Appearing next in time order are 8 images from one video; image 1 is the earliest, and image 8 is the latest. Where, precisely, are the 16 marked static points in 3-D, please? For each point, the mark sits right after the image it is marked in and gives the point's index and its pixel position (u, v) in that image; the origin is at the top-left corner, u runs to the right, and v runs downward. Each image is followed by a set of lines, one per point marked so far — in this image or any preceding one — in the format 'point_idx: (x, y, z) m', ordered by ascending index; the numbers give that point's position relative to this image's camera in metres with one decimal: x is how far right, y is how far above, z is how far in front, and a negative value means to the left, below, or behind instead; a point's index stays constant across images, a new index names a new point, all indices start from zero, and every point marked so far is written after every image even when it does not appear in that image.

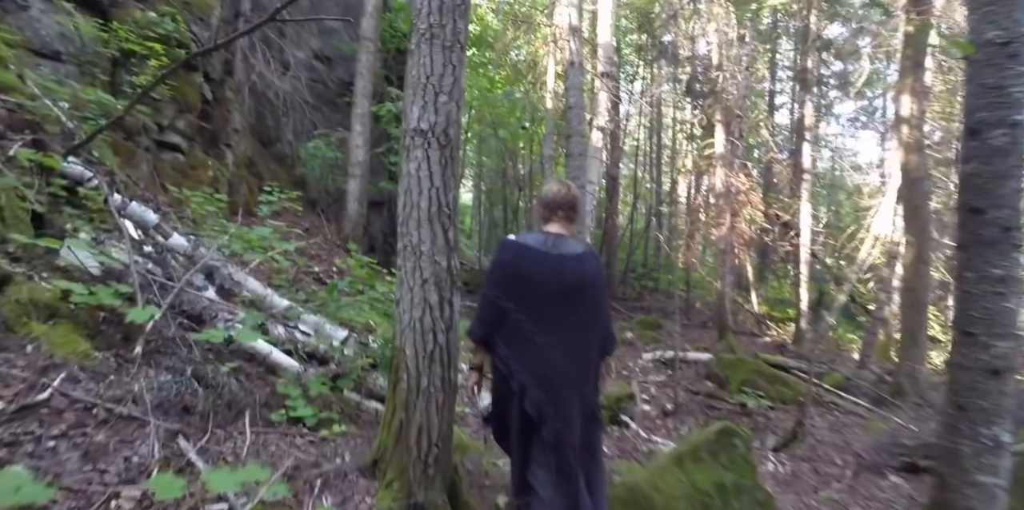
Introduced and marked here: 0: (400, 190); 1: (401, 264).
0: (-0.8, +0.4, +3.3) m
1: (-0.7, -0.1, +3.3) m
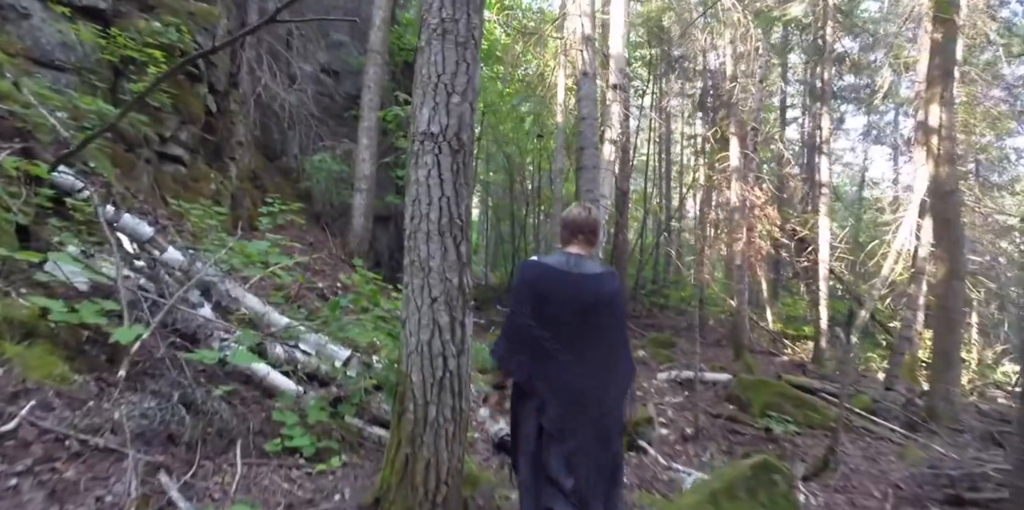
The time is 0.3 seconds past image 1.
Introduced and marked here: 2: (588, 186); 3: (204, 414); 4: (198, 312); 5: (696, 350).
0: (-0.6, +0.3, +3.0) m
1: (-0.6, -0.2, +3.0) m
2: (+1.2, +1.1, +7.7) m
3: (-2.4, -1.2, +3.8) m
4: (-3.3, -0.6, +5.1) m
5: (+4.8, -2.5, +12.7) m
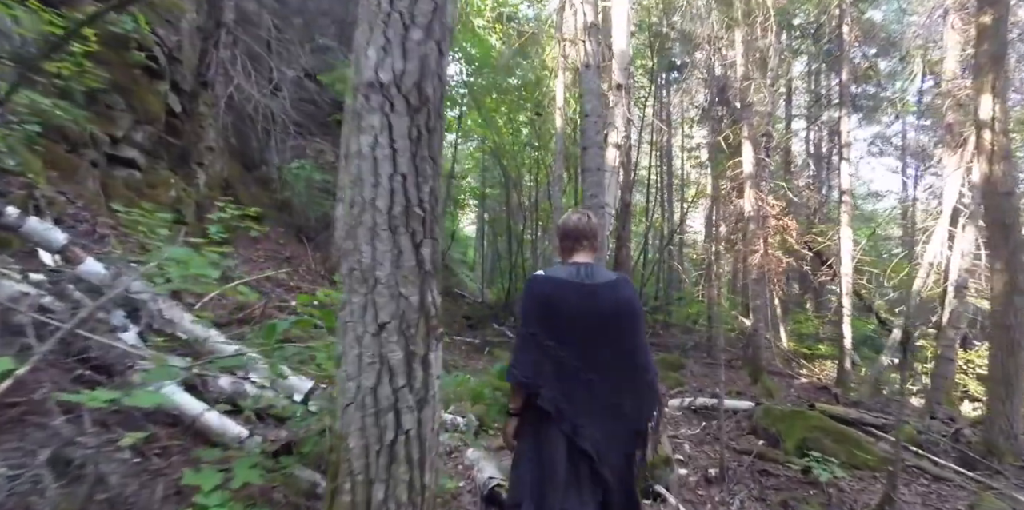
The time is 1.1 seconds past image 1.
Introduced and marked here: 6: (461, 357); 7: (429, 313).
0: (-0.7, +0.3, +2.1) m
1: (-0.7, -0.2, +2.0) m
2: (+1.1, +0.9, +6.8) m
3: (-2.4, -1.3, +2.8) m
4: (-3.3, -0.7, +4.2) m
5: (+4.7, -2.8, +11.7) m
6: (-1.1, -2.2, +10.7) m
7: (-0.4, -0.2, +2.1) m
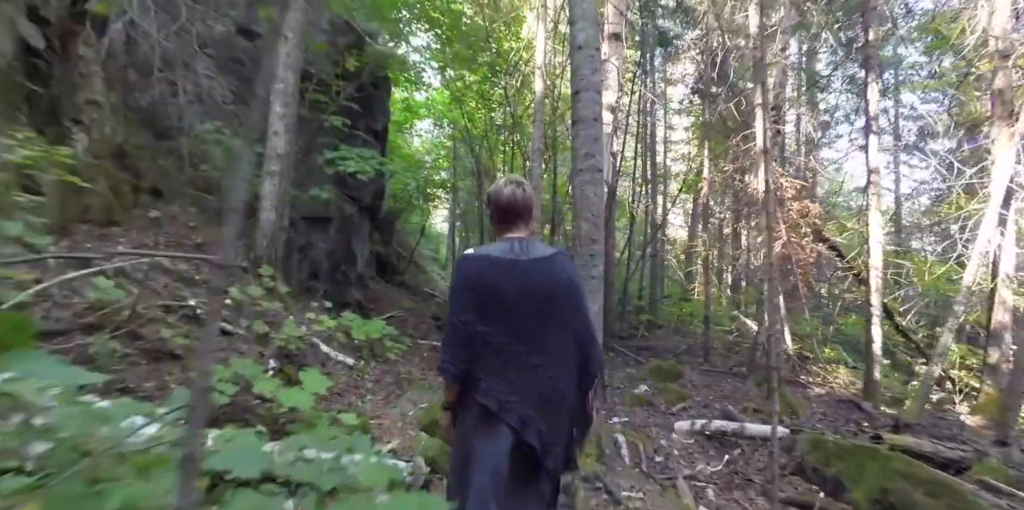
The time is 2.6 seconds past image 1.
0: (-0.8, +0.5, +0.2) m
1: (-0.8, 0.0, +0.2) m
2: (+0.8, +1.1, +5.1) m
3: (-2.6, -1.1, +0.8) m
4: (-3.5, -0.5, +2.2) m
5: (+4.1, -2.7, +10.1) m
6: (-1.7, -2.0, +8.8) m
7: (-0.5, 0.0, +0.2) m
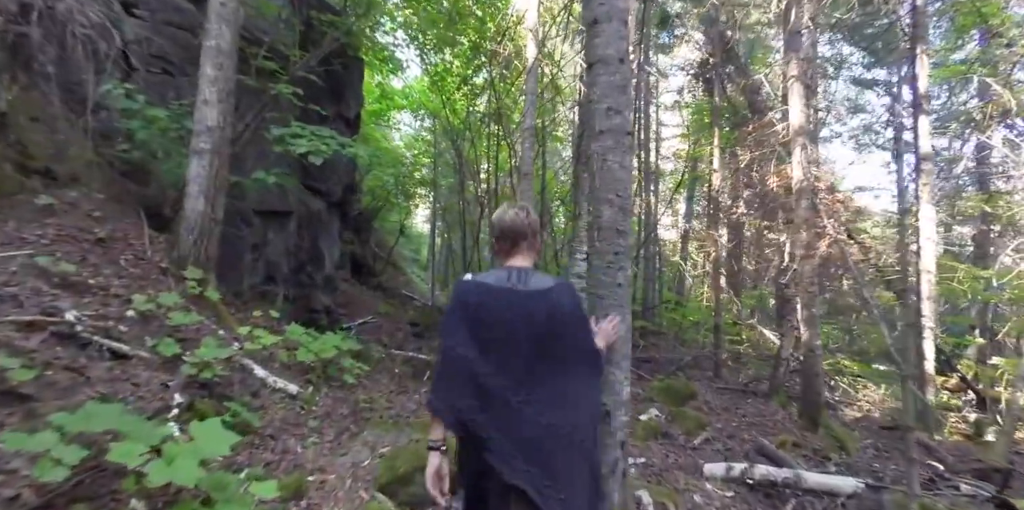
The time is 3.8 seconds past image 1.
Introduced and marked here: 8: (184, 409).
0: (-0.7, +0.6, -1.3) m
1: (-0.7, +0.1, -1.4) m
2: (+0.7, +1.1, +3.6) m
3: (-2.5, -1.0, -0.8) m
4: (-3.5, -0.4, +0.5) m
5: (+3.9, -2.7, +8.7) m
6: (-1.8, -2.0, +7.2) m
7: (-0.4, 0.0, -1.3) m
8: (-3.0, -1.4, +4.6) m
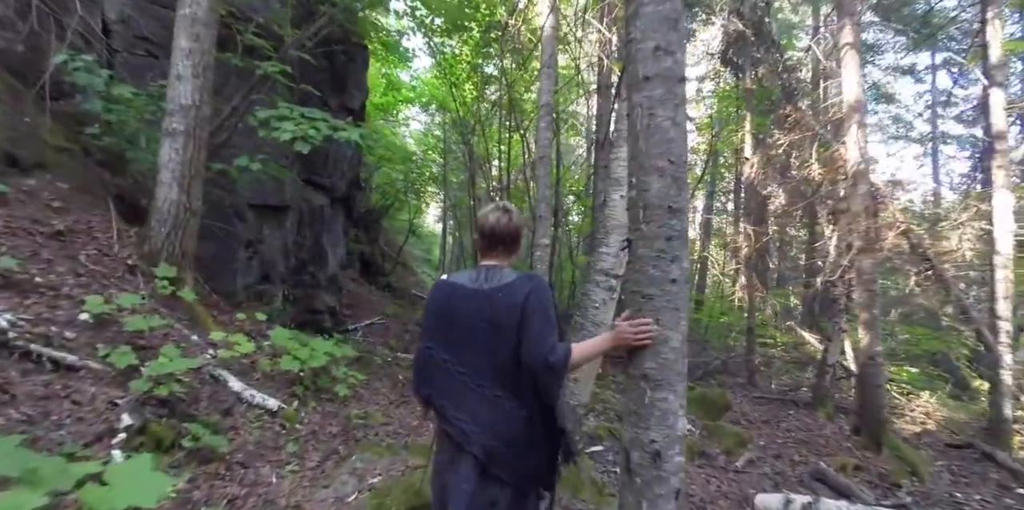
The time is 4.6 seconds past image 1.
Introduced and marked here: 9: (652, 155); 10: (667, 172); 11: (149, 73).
0: (-0.7, +0.6, -2.1) m
1: (-0.7, +0.1, -2.2) m
2: (+0.8, +1.2, +2.7) m
3: (-2.5, -1.0, -1.6) m
4: (-3.5, -0.4, -0.2) m
5: (+4.1, -2.6, +7.8) m
6: (-1.7, -2.0, +6.4) m
7: (-0.4, +0.1, -2.1) m
8: (-2.9, -1.4, +3.8) m
9: (+0.7, +0.5, +2.6) m
10: (+0.8, +0.4, +2.6) m
11: (-6.1, +3.1, +8.2) m
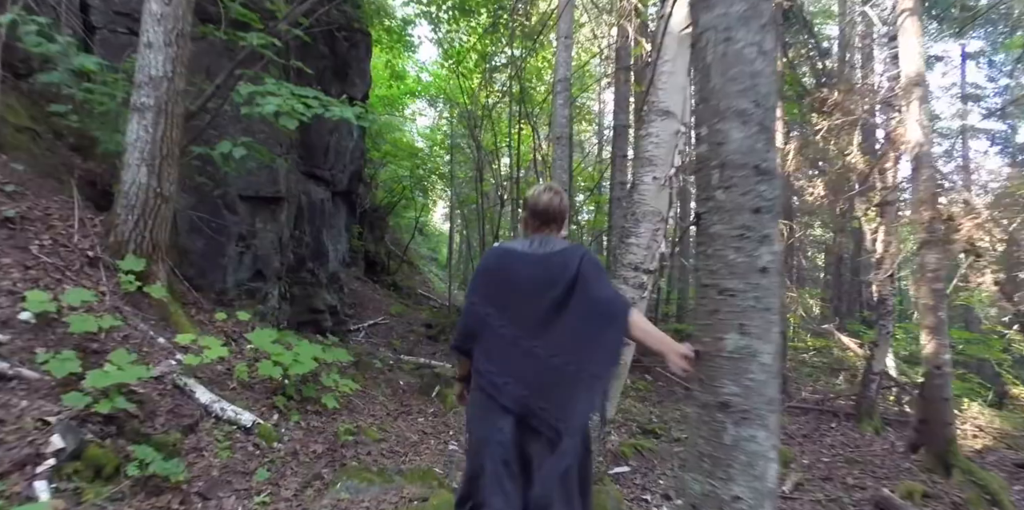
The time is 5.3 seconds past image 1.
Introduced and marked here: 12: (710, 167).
0: (-0.7, +0.7, -2.9) m
1: (-0.7, +0.2, -2.9) m
2: (+0.9, +1.3, +2.0) m
3: (-2.5, -0.9, -2.2) m
4: (-3.4, -0.3, -0.9) m
5: (+4.2, -2.5, +7.0) m
6: (-1.5, -1.9, +5.7) m
7: (-0.4, +0.1, -2.8) m
8: (-2.8, -1.3, +3.1) m
9: (+0.8, +0.6, +1.9) m
10: (+0.9, +0.5, +1.8) m
11: (-5.9, +3.1, +7.6) m
12: (+0.8, +0.3, +1.9) m
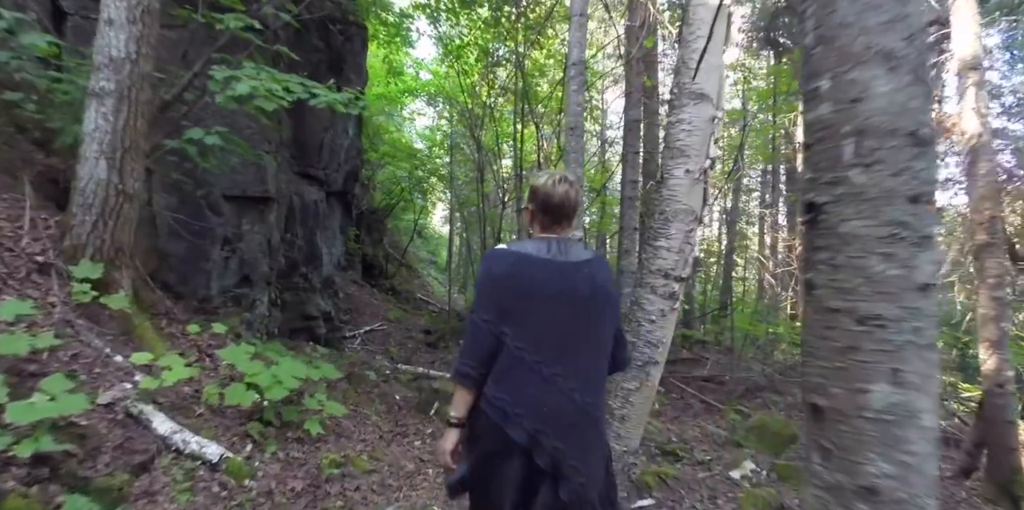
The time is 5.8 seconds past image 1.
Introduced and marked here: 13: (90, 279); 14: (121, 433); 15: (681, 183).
0: (-0.6, +0.7, -3.5) m
1: (-0.6, +0.2, -3.5) m
2: (+1.0, +1.3, +1.4) m
3: (-2.4, -0.9, -2.9) m
4: (-3.3, -0.3, -1.5) m
5: (+4.3, -2.6, +6.4) m
6: (-1.4, -1.9, +5.1) m
7: (-0.3, +0.1, -3.5) m
8: (-2.7, -1.3, +2.5) m
9: (+0.9, +0.6, +1.3) m
10: (+1.0, +0.5, +1.2) m
11: (-5.8, +3.1, +7.0) m
12: (+0.9, +0.3, +1.3) m
13: (-3.7, -0.2, +4.4) m
14: (-2.7, -1.2, +3.4) m
15: (+1.4, +0.6, +4.0) m
